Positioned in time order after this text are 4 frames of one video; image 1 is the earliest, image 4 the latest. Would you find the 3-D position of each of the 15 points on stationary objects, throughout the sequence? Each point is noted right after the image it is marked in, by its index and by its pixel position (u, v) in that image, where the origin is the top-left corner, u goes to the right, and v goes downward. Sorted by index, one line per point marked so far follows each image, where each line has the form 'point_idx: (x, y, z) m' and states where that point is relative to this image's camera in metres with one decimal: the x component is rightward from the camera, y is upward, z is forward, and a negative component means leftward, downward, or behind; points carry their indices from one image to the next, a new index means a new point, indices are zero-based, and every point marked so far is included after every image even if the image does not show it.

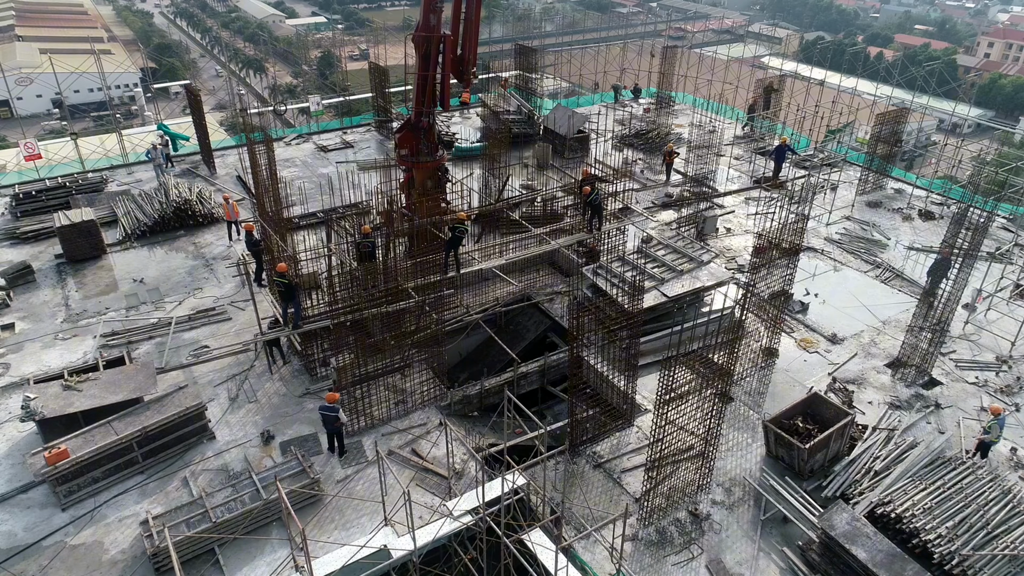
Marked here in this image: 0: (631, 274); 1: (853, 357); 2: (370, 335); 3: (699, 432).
0: (+3.0, +0.4, +16.2) m
1: (+8.0, -1.6, +15.4) m
2: (-3.0, -1.0, +13.7) m
3: (+3.4, -2.6, +11.9) m
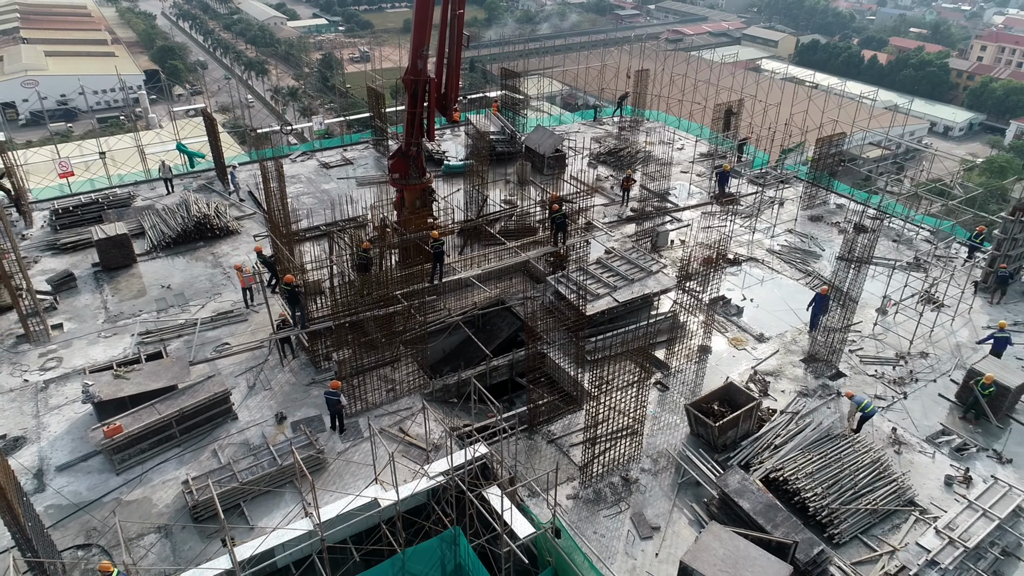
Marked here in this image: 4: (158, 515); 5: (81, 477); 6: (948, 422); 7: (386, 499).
0: (+2.2, +0.2, +19.0) m
1: (+7.3, -1.8, +18.2) m
2: (-3.7, -1.1, +16.5) m
3: (+2.7, -2.8, +14.7) m
4: (-7.3, -4.7, +13.5) m
5: (-9.5, -4.2, +14.3) m
6: (+10.7, -3.3, +16.0) m
7: (-2.5, -4.2, +13.1) m
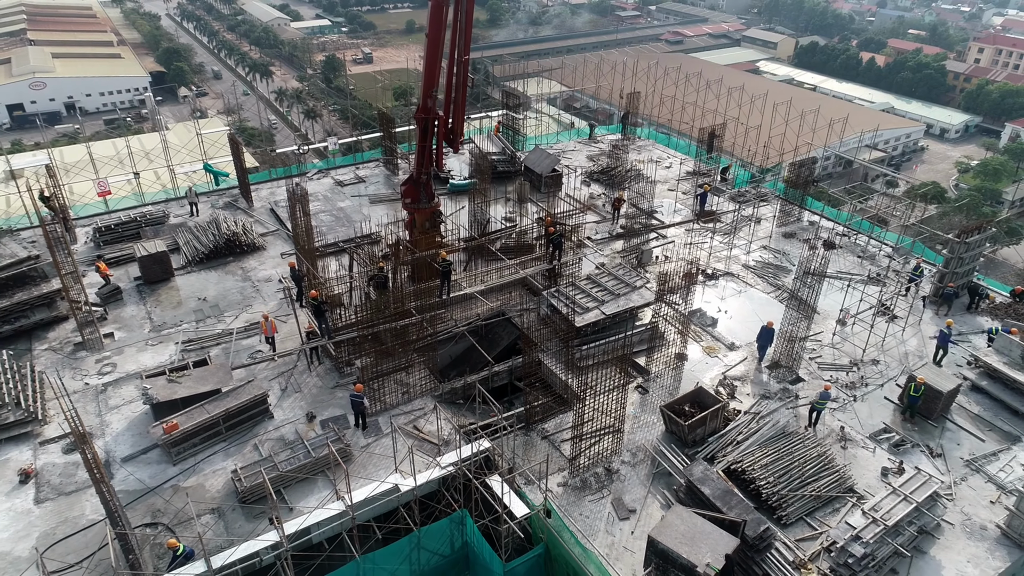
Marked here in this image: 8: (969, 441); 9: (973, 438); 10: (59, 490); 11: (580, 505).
0: (+2.2, -0.3, +21.4) m
1: (+7.3, -2.3, +20.6) m
2: (-3.7, -1.6, +18.9) m
3: (+2.6, -3.3, +17.1) m
4: (-7.4, -5.2, +15.9) m
5: (-9.5, -4.6, +16.8) m
6: (+10.7, -3.8, +18.4) m
7: (-2.5, -4.7, +15.5) m
8: (+12.5, -4.2, +17.8) m
9: (+12.6, -4.1, +17.8) m
10: (-11.3, -5.0, +16.3) m
11: (+1.7, -5.3, +16.0) m
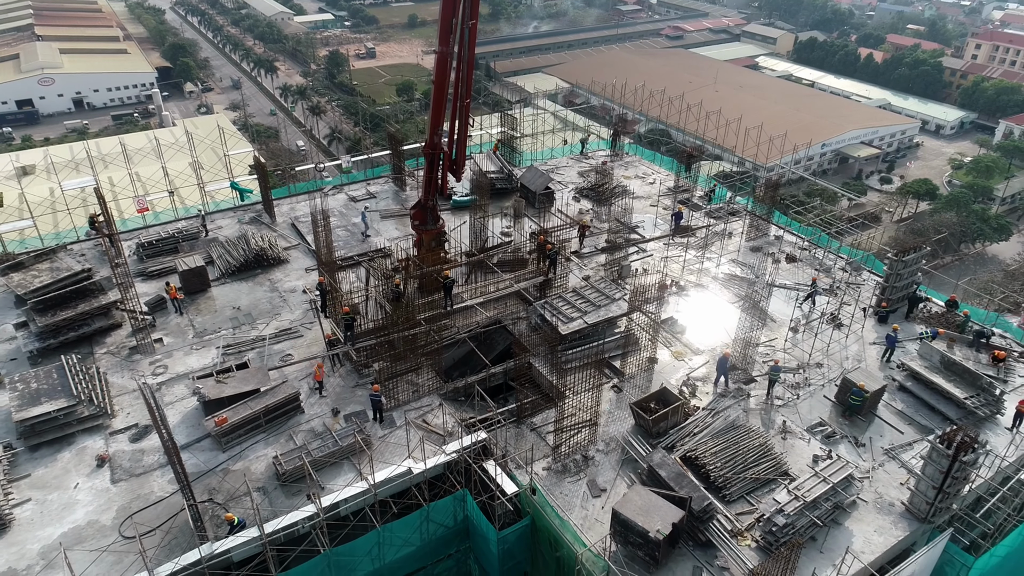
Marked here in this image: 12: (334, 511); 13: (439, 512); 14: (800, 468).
0: (+2.0, -0.7, +24.7) m
1: (+7.1, -2.8, +24.0) m
2: (-3.9, -2.1, +22.2) m
3: (+2.4, -3.8, +20.5) m
4: (-7.6, -5.7, +19.4) m
5: (-9.7, -5.1, +20.2) m
6: (+10.5, -4.3, +21.8) m
7: (-2.8, -5.2, +18.9) m
8: (+12.2, -4.7, +21.1) m
9: (+12.4, -4.7, +21.2) m
10: (-11.5, -5.6, +19.7) m
11: (+1.4, -5.9, +19.4) m
12: (-4.9, -6.1, +17.9) m
13: (-2.1, -6.4, +18.6) m
14: (+8.8, -5.5, +19.8) m
